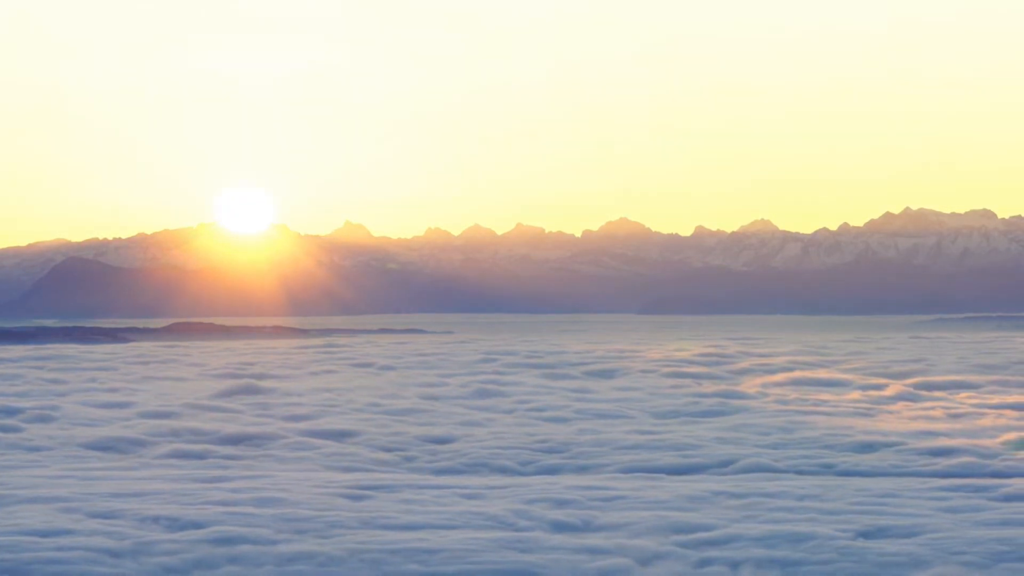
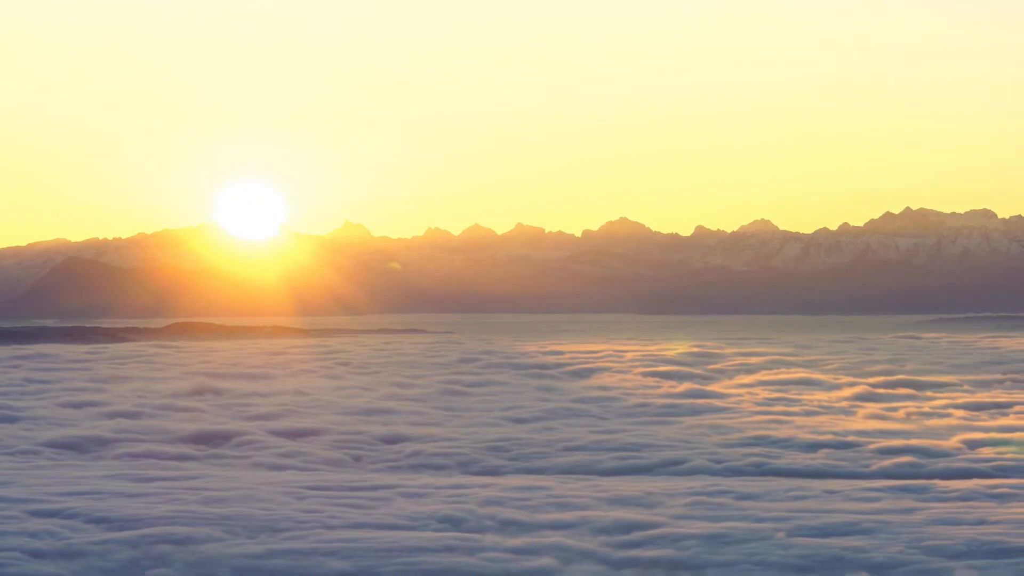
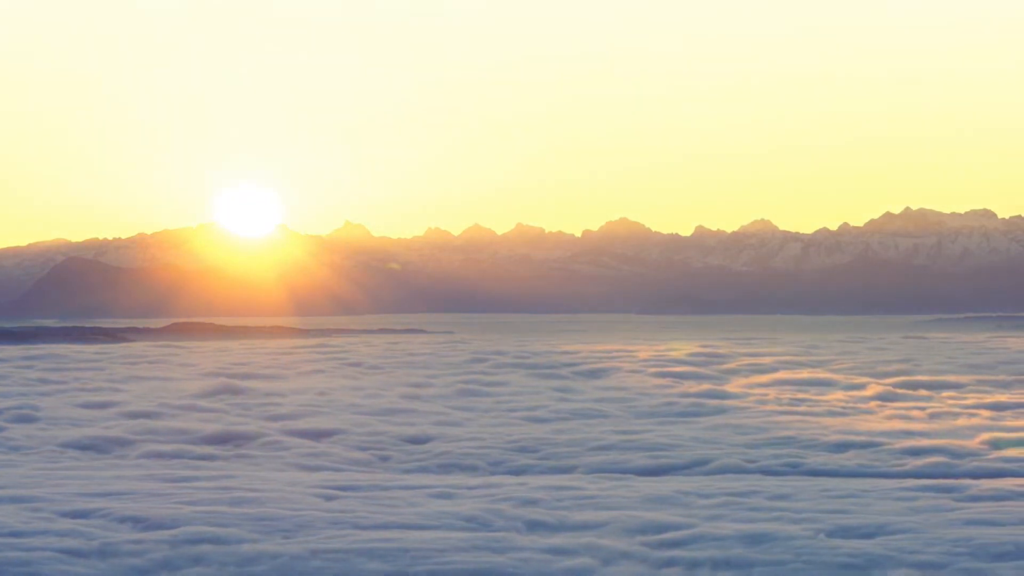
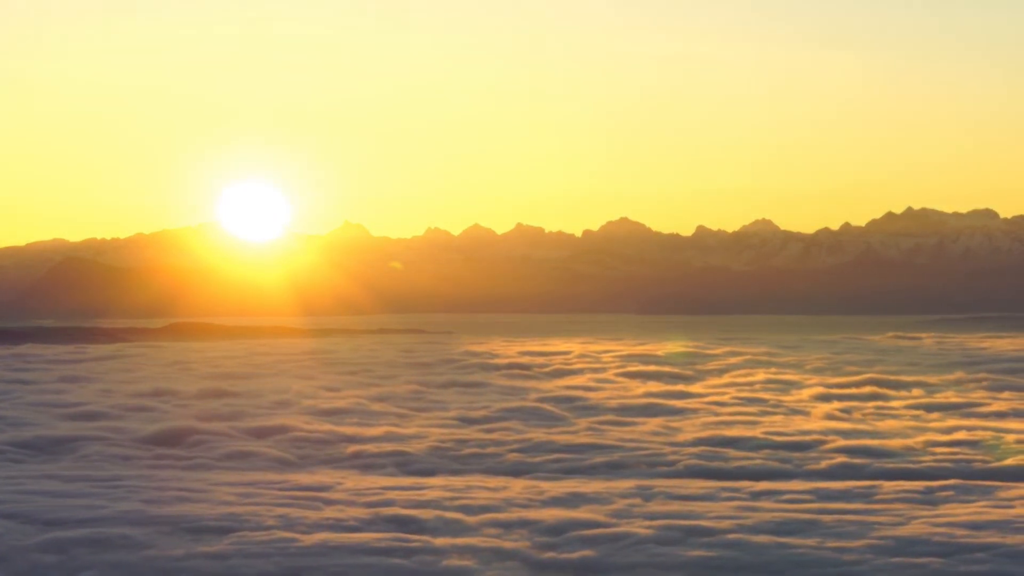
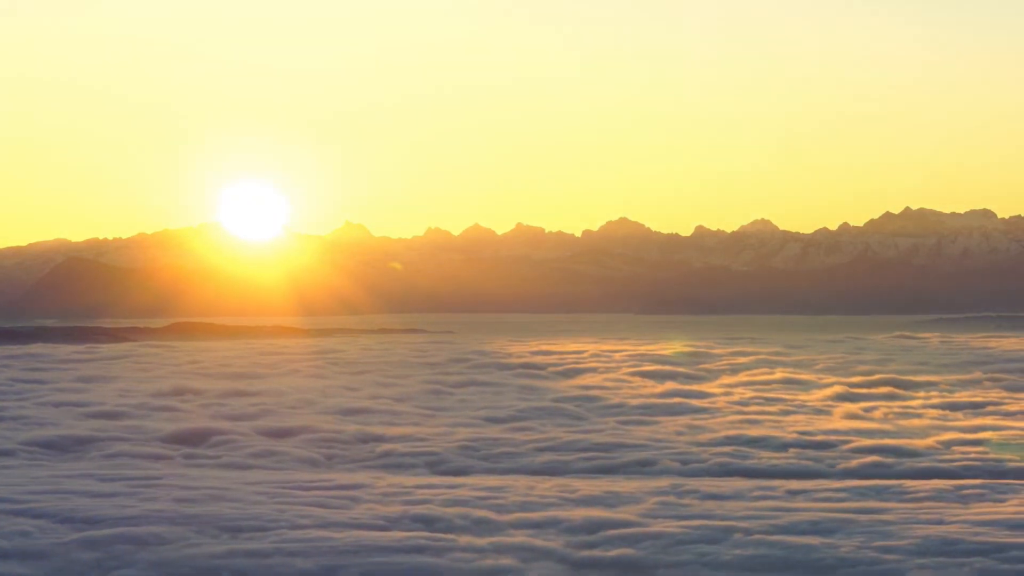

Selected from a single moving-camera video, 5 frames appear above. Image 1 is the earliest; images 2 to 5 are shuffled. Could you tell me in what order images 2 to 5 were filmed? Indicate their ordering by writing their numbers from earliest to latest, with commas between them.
3, 2, 5, 4
